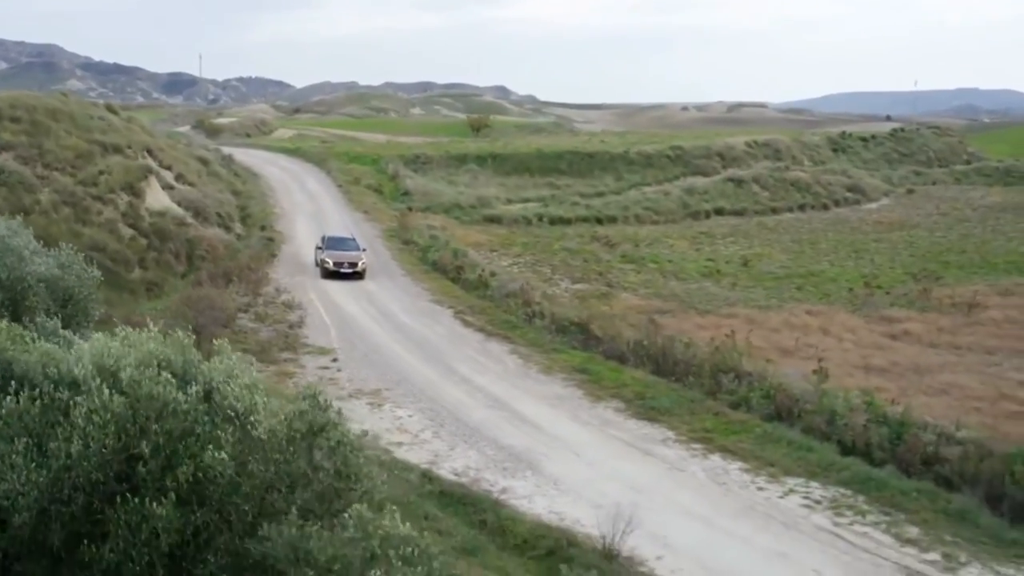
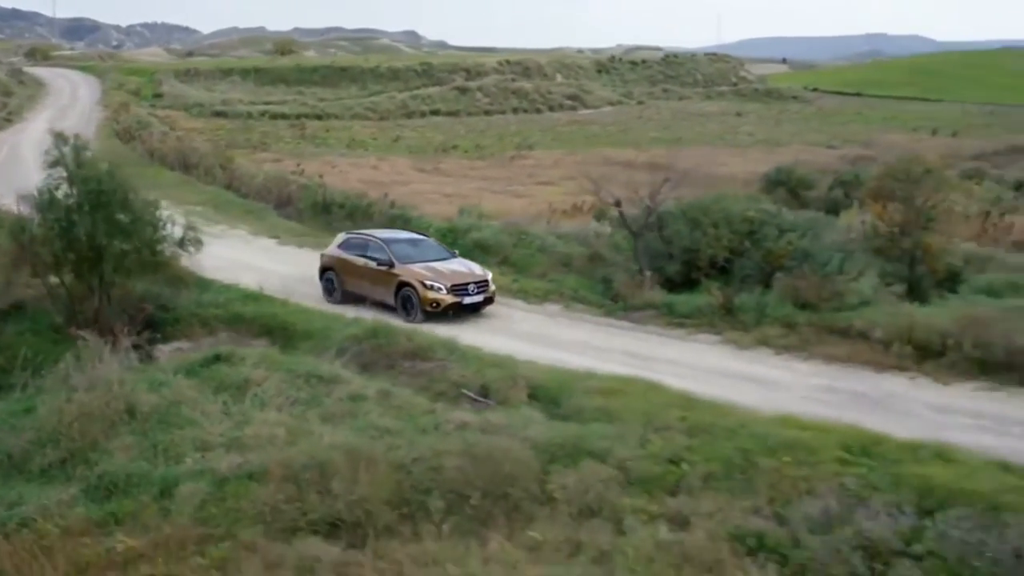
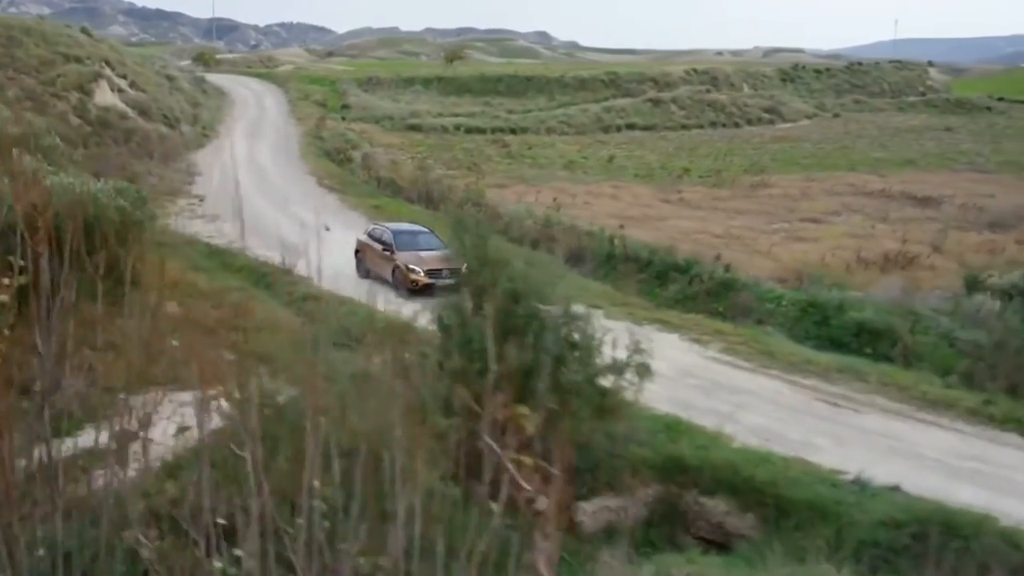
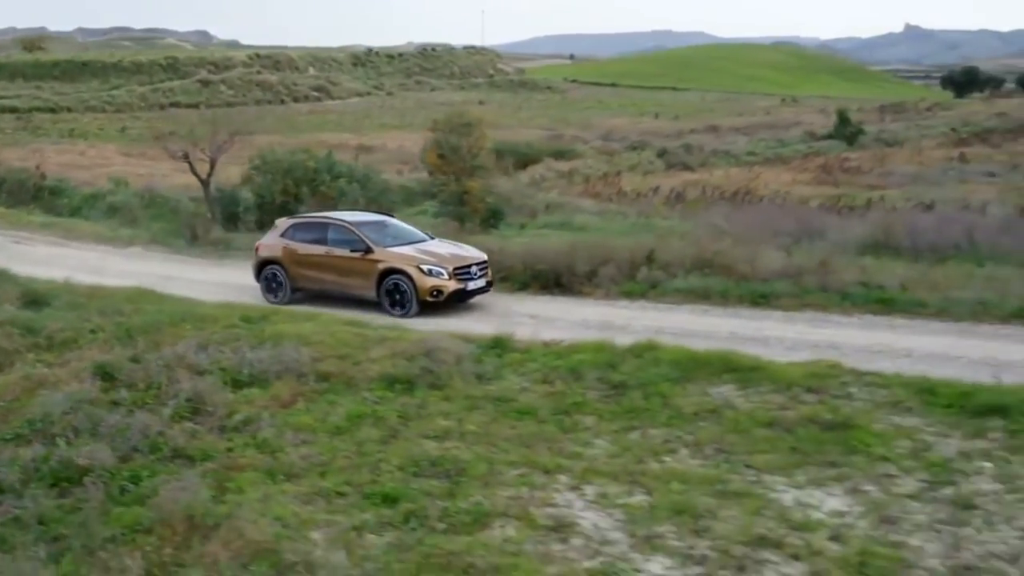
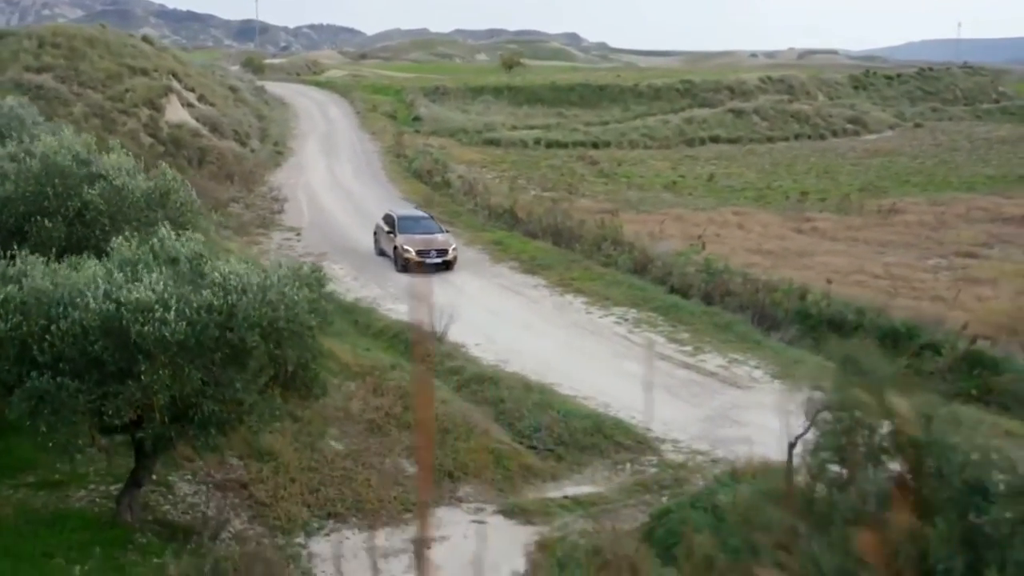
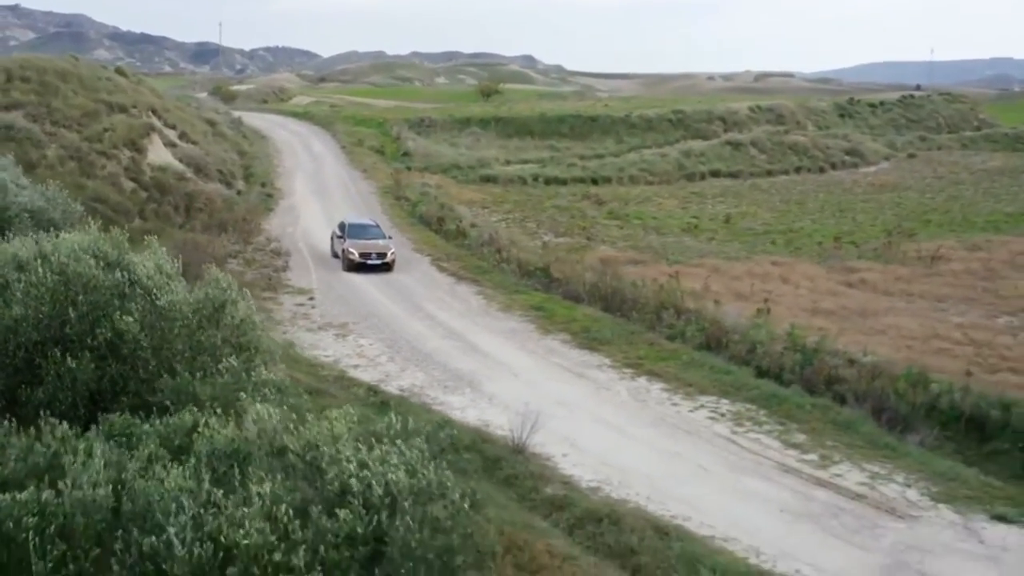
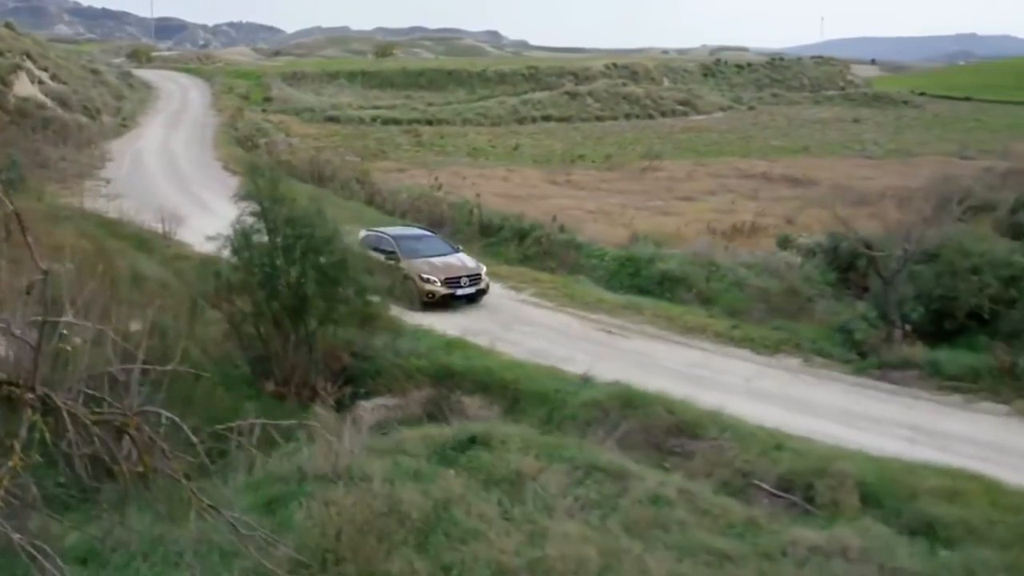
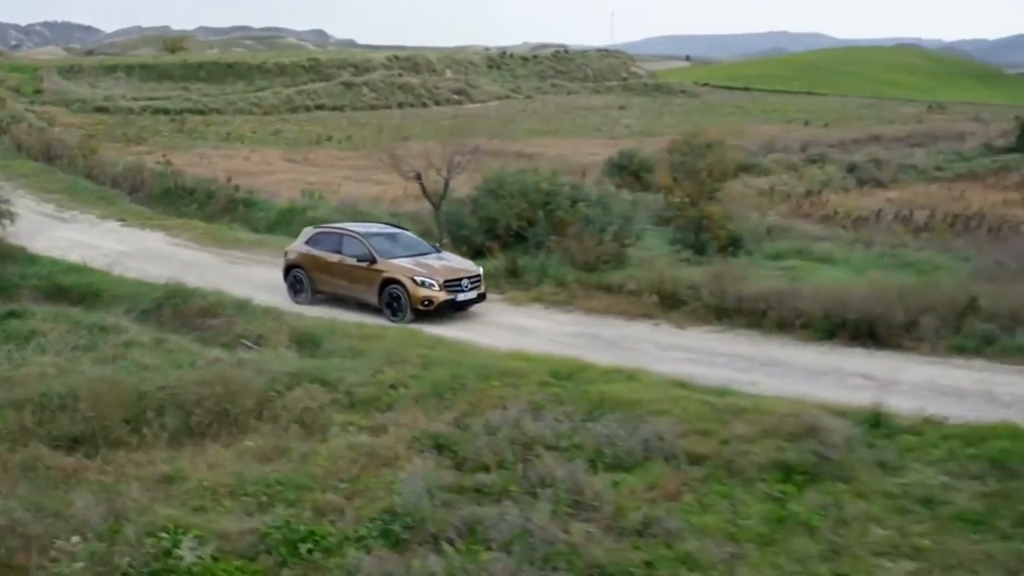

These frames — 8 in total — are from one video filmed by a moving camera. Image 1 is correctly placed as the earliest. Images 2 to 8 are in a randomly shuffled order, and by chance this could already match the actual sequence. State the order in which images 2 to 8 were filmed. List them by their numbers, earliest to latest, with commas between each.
6, 5, 3, 7, 2, 8, 4
